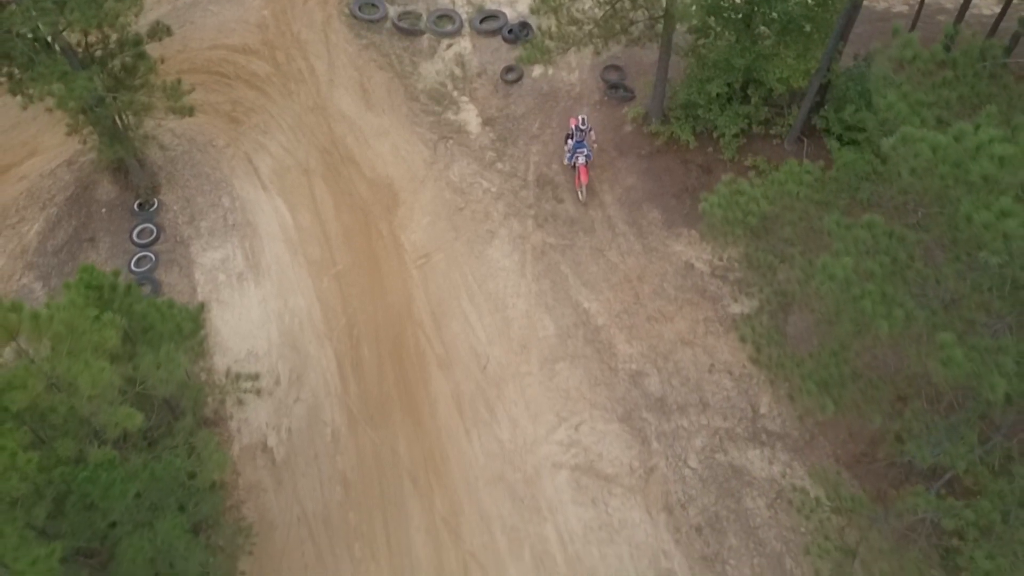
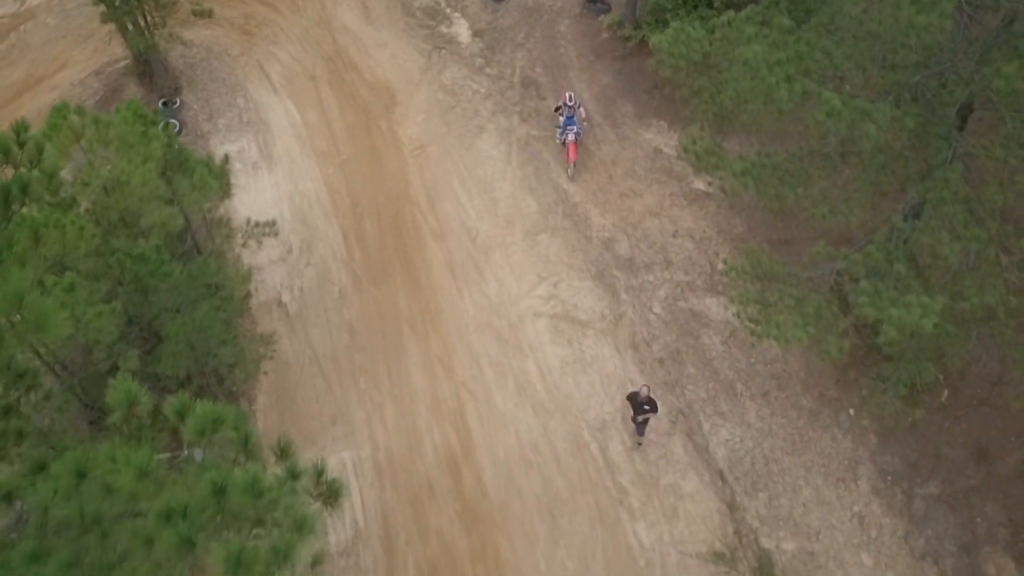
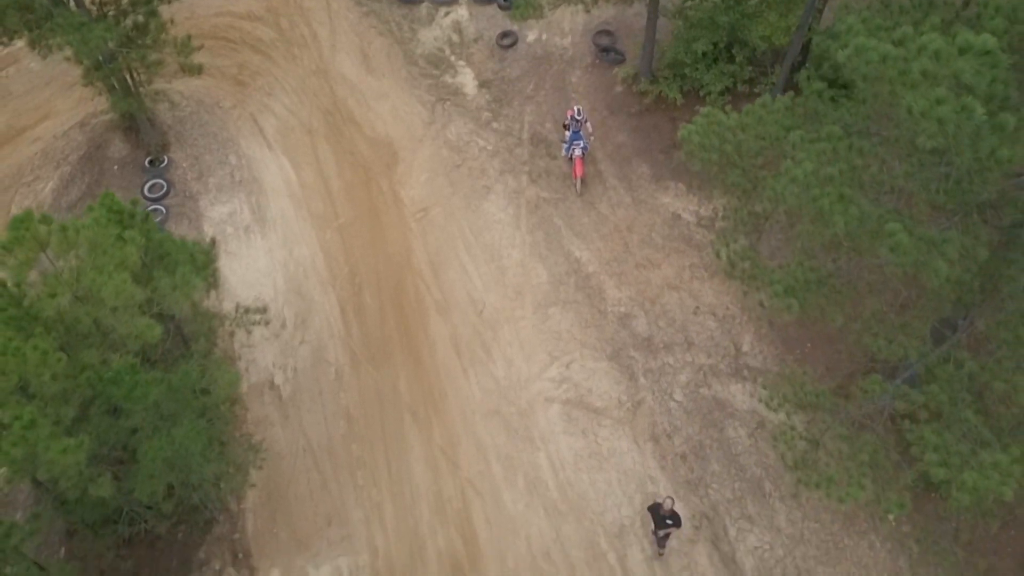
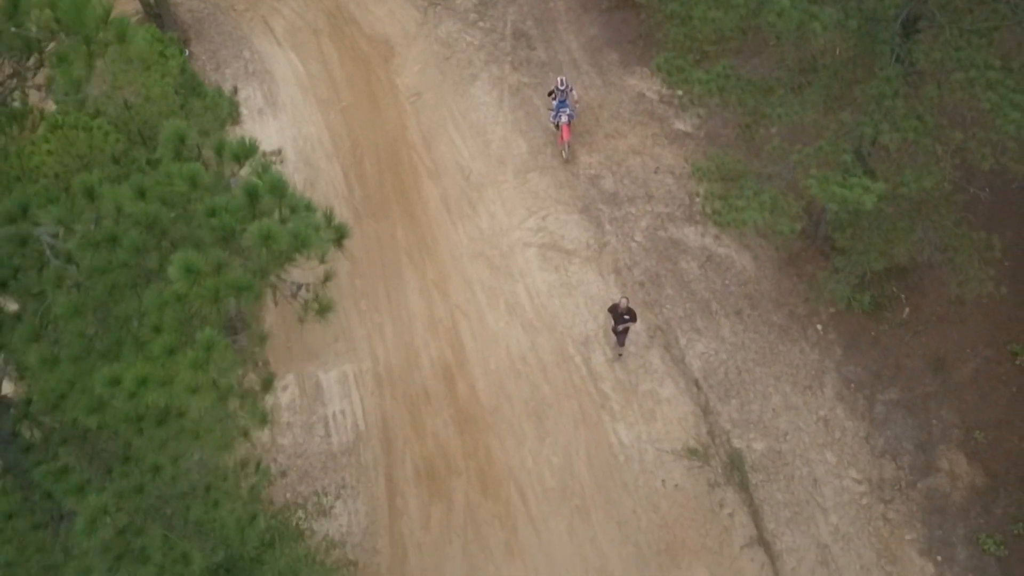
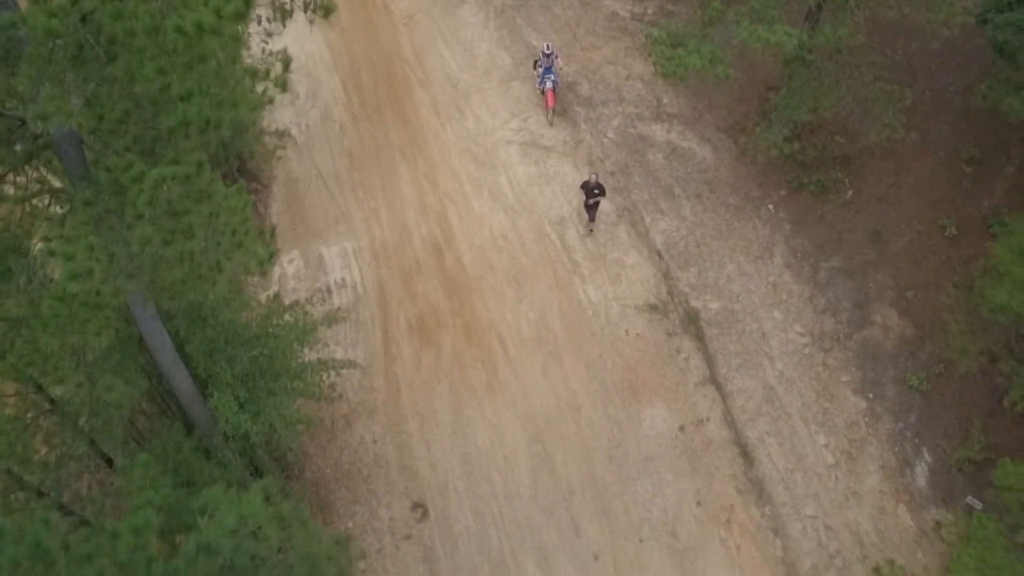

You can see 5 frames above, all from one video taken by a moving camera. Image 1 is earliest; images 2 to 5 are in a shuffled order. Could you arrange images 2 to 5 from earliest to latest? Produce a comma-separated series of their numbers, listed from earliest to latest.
3, 2, 4, 5
